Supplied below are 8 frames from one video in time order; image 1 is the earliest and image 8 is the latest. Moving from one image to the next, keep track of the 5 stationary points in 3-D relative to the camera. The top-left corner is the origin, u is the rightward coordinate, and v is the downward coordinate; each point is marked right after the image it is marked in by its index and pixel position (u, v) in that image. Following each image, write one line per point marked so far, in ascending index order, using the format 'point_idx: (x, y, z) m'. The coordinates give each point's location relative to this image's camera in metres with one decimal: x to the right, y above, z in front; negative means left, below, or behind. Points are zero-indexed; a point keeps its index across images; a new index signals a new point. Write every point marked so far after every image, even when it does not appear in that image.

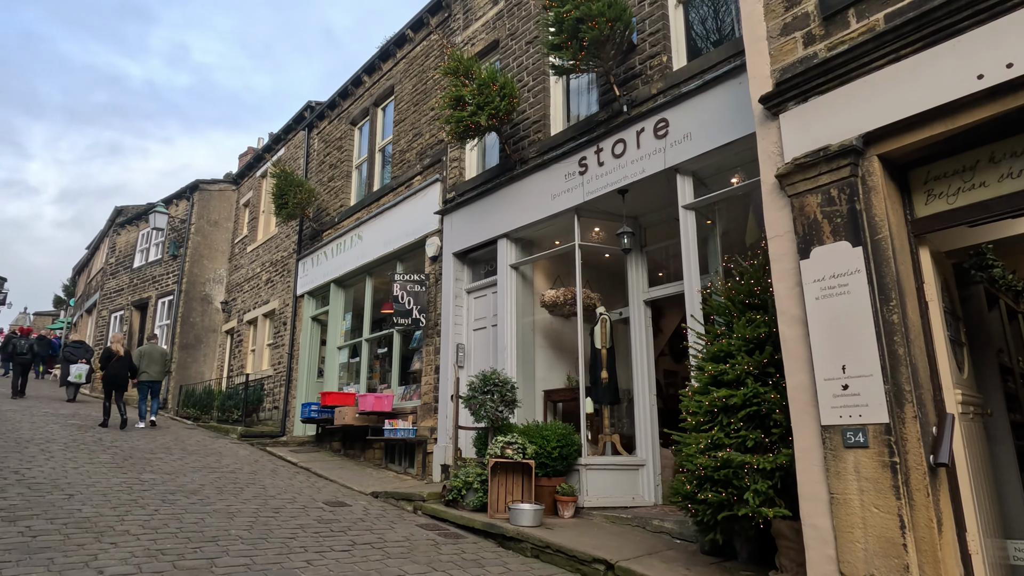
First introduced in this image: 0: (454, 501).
0: (-0.6, -2.2, +6.8) m
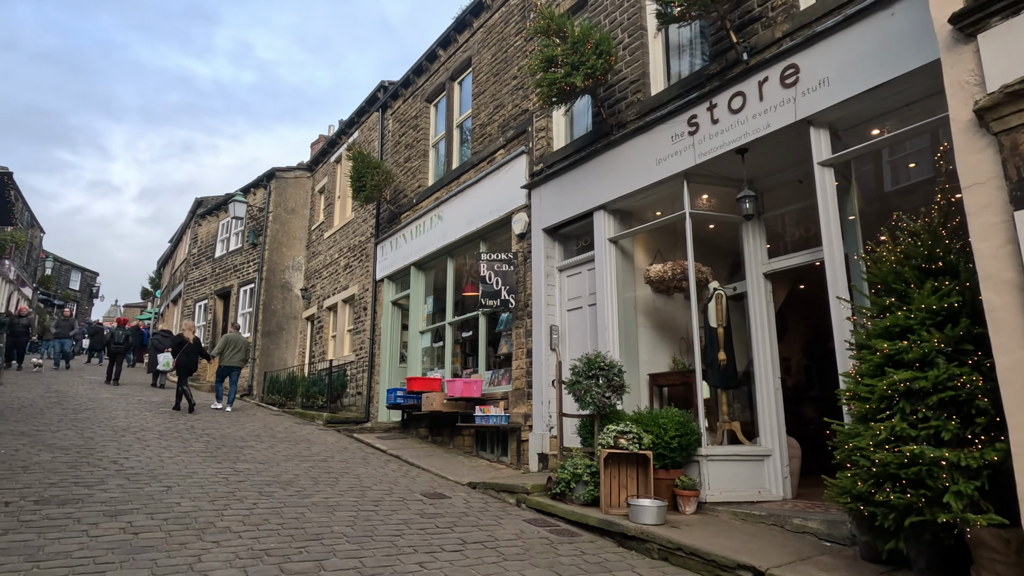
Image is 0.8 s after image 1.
0: (+0.5, -2.0, +6.3) m
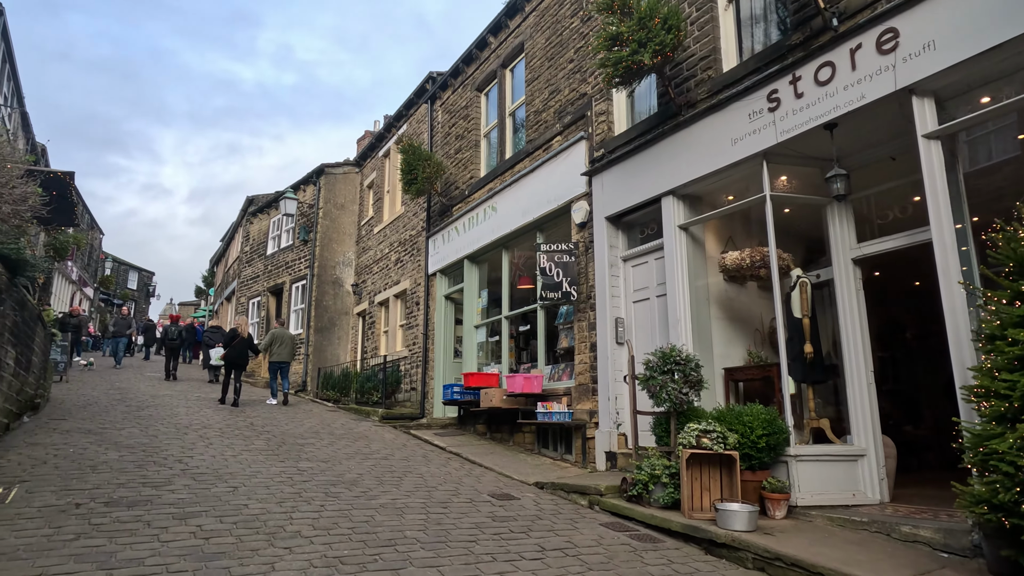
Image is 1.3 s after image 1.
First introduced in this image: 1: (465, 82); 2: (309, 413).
0: (+1.1, -1.9, +6.0) m
1: (-0.9, +3.9, +12.7) m
2: (-3.8, -2.4, +12.5) m
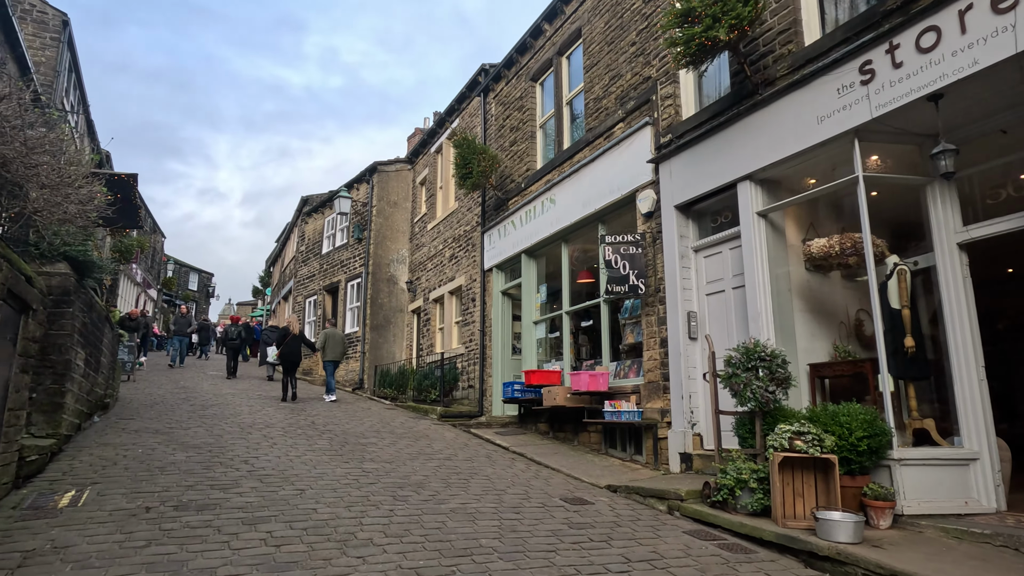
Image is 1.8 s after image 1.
0: (+1.8, -1.8, +5.6) m
1: (+0.1, +4.0, +12.4) m
2: (-2.7, -2.3, +12.5) m
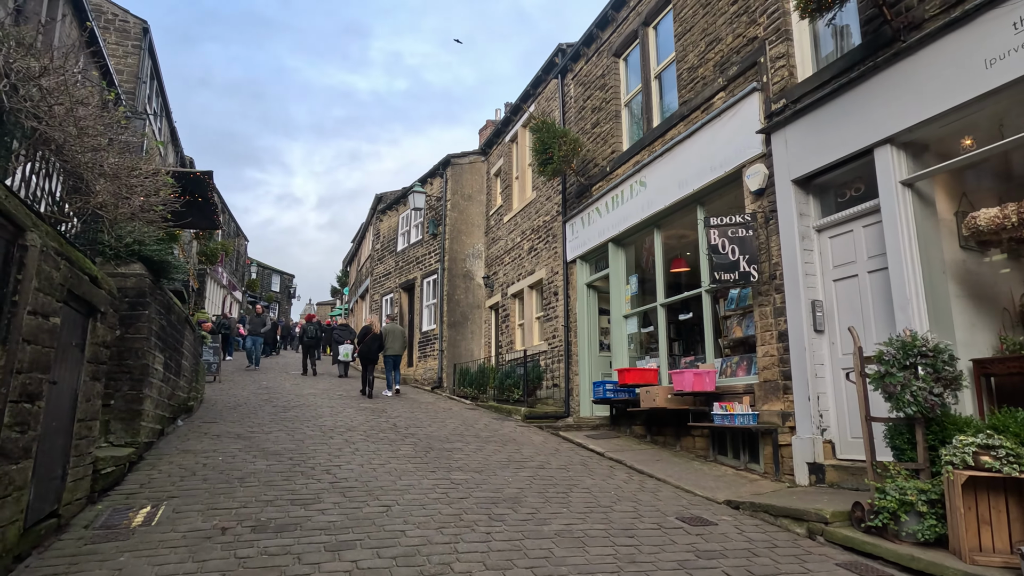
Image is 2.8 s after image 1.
0: (+2.6, -1.7, +4.6) m
1: (+1.5, +4.2, +11.6) m
2: (-1.1, -2.2, +12.0) m
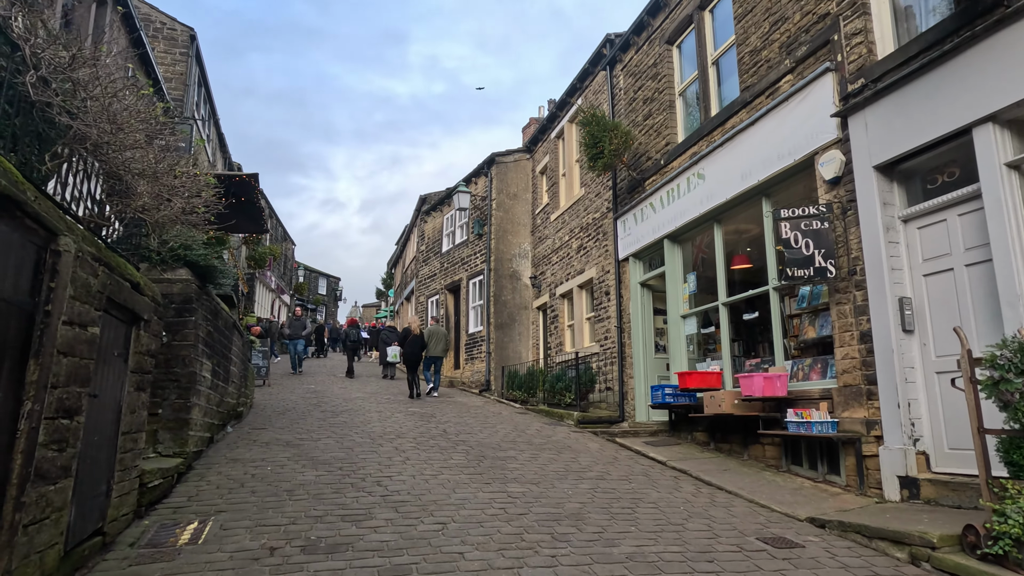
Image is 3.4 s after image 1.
0: (+3.0, -1.6, +4.1) m
1: (+2.3, +4.2, +11.1) m
2: (-0.2, -2.3, +11.6) m
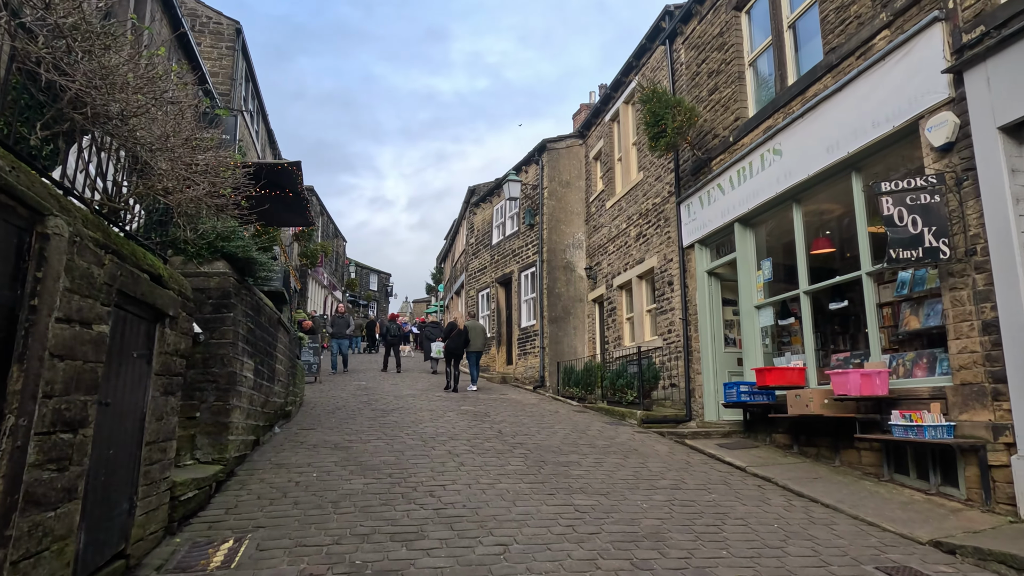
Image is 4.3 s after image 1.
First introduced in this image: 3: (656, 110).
0: (+3.4, -1.5, +3.2) m
1: (+3.1, +4.4, +10.2) m
2: (+0.7, -2.1, +11.0) m
3: (+2.2, +2.7, +10.2) m
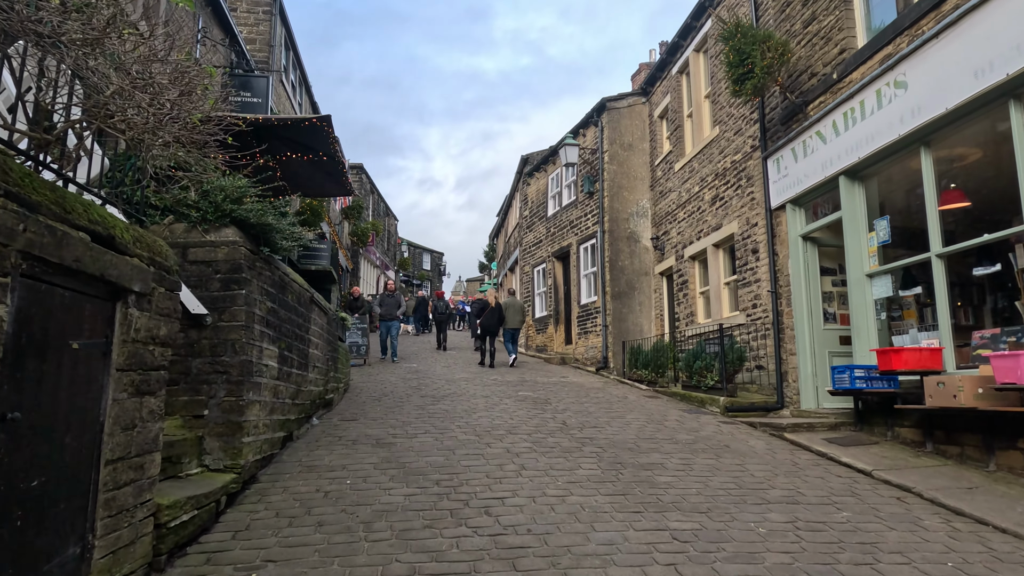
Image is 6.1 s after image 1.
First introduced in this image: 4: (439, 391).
0: (+3.7, -1.3, +1.8) m
1: (+3.9, +4.8, +8.6) m
2: (+1.7, -1.7, +9.8) m
3: (+3.0, +3.1, +8.7) m
4: (-1.2, -1.6, +10.5) m
